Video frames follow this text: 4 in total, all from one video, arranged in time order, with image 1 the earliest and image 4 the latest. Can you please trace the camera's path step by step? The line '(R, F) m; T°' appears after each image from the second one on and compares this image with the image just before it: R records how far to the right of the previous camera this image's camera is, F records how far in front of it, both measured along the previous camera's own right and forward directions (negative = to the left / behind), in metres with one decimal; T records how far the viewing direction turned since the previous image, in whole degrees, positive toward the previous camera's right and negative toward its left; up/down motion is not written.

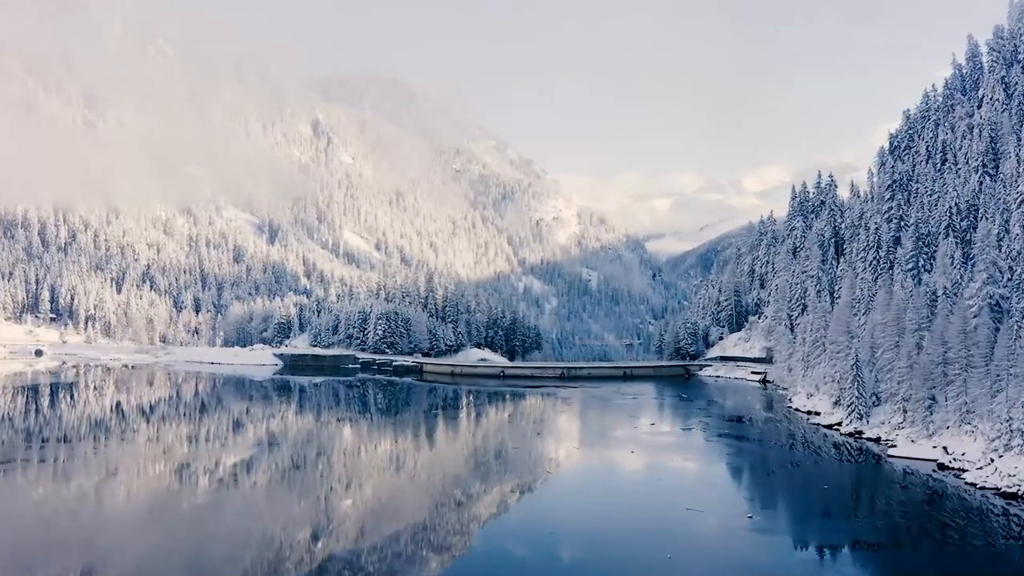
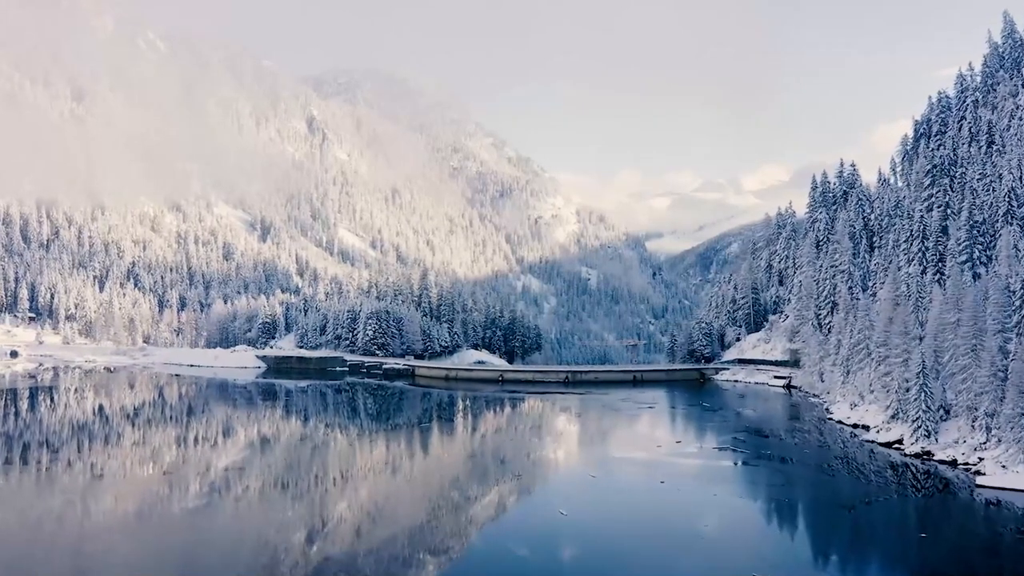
(-0.1, +1.9) m; 0°
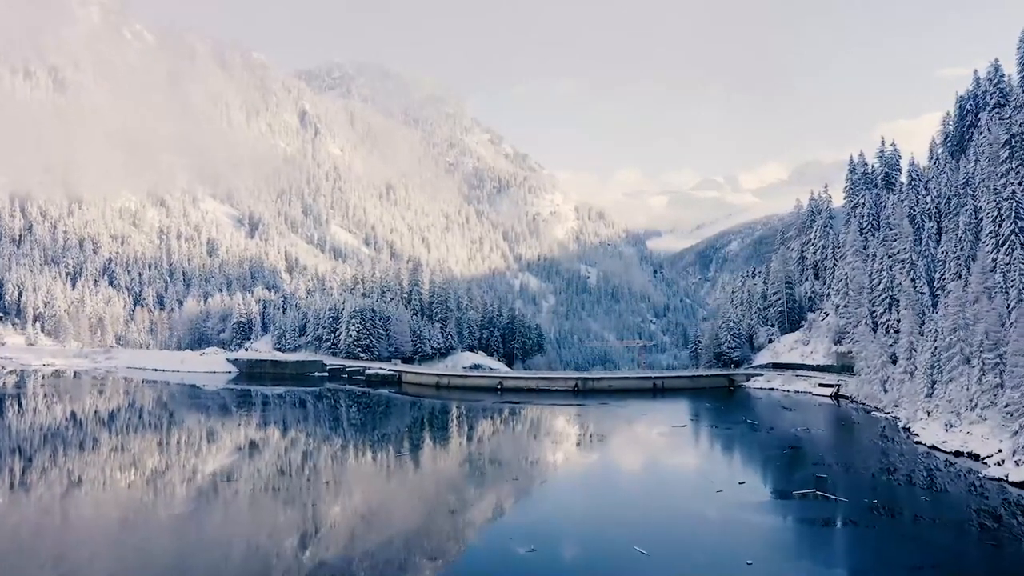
(-0.1, +2.8) m; 0°
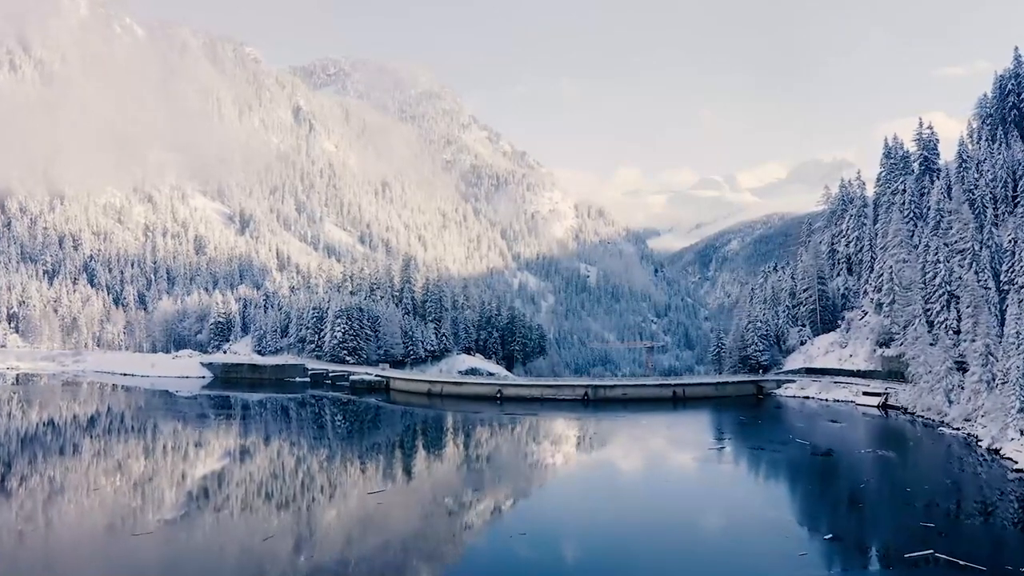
(-0.1, +2.1) m; 0°
